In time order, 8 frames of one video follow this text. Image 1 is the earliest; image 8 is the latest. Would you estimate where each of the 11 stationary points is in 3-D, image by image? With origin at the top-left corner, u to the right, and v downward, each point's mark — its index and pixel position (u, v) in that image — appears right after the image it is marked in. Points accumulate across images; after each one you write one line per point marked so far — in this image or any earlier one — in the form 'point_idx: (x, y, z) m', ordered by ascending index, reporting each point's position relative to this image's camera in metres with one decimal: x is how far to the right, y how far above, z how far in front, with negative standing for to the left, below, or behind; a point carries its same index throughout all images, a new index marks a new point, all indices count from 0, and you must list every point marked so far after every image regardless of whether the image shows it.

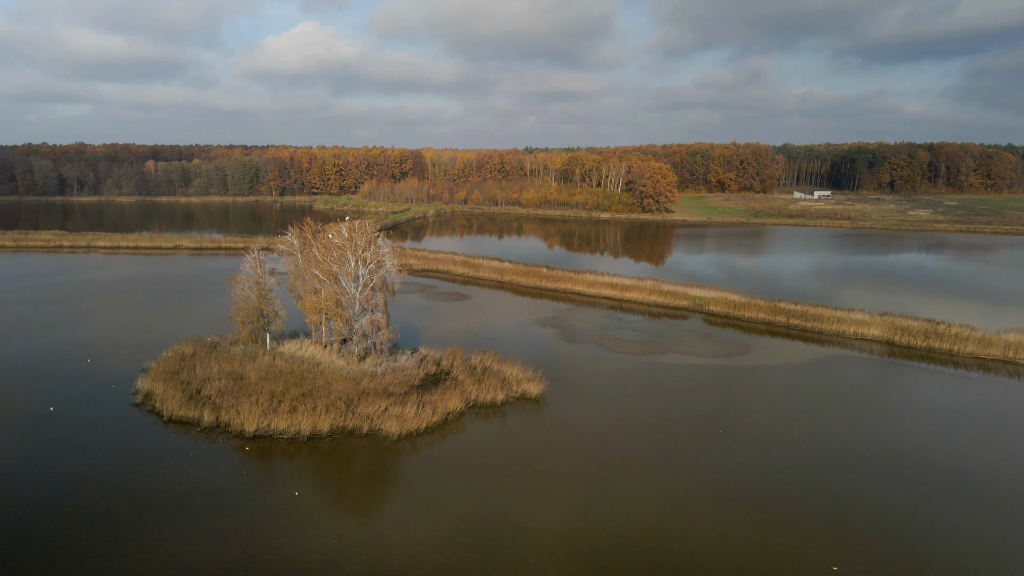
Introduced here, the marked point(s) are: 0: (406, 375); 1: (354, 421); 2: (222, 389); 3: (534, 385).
0: (-2.9, -2.4, +19.9) m
1: (-3.7, -3.1, +16.9) m
2: (-7.3, -2.6, +18.4) m
3: (+0.5, -2.6, +19.8) m
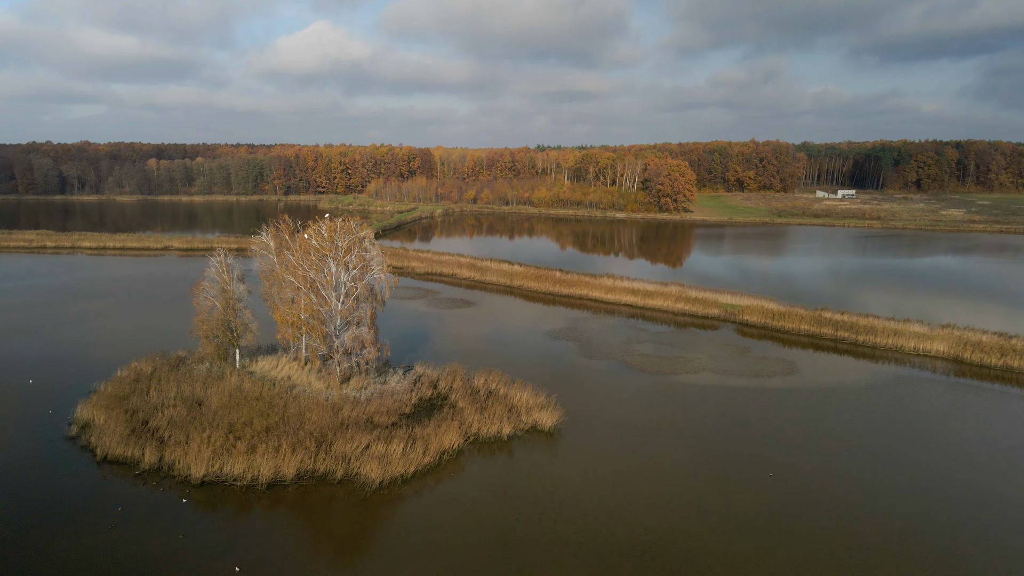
0: (-2.7, -2.6, +16.8) m
1: (-3.5, -3.3, +13.8) m
2: (-7.1, -2.8, +15.4) m
3: (+0.8, -2.8, +16.6) m
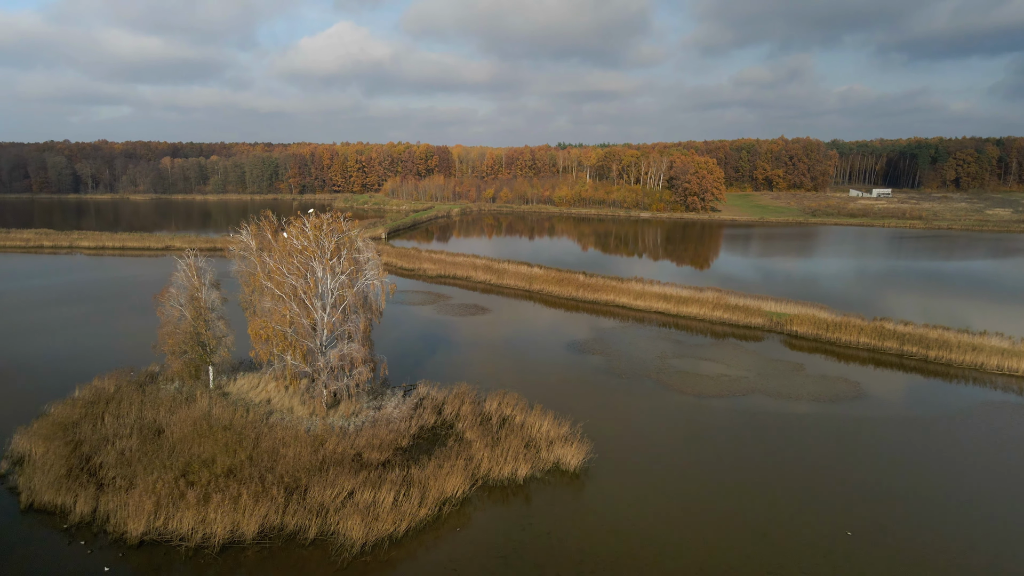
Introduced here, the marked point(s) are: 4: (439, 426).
0: (-2.4, -2.8, +14.1) m
1: (-3.2, -3.5, +11.1) m
2: (-6.8, -2.9, +12.8) m
3: (+1.1, -3.0, +13.8) m
4: (-1.5, -2.9, +15.3) m
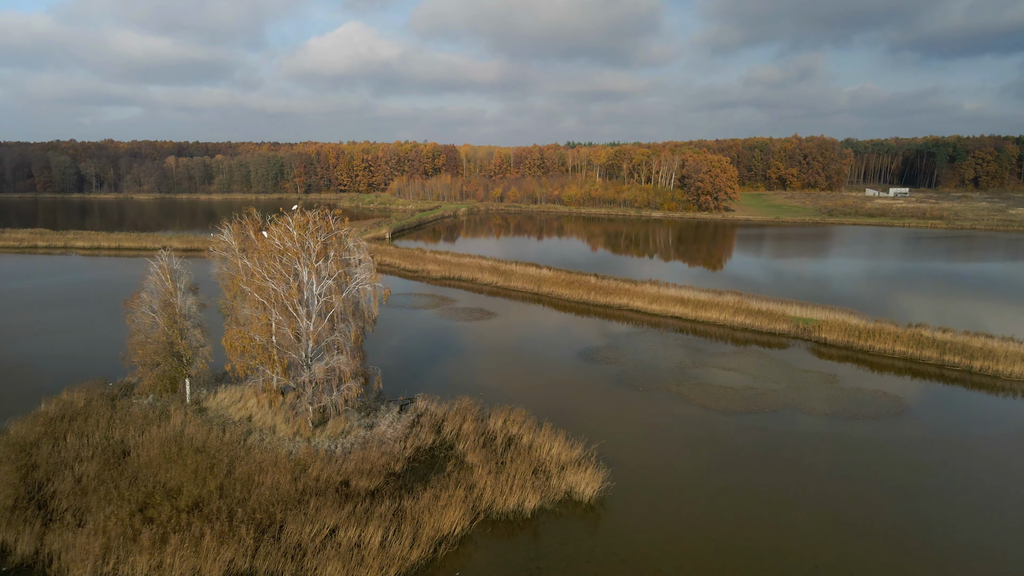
0: (-2.2, -2.9, +12.6) m
1: (-3.2, -3.6, +9.6) m
2: (-6.7, -3.0, +11.3) m
3: (+1.2, -3.1, +12.3) m
4: (-1.4, -3.0, +13.7) m
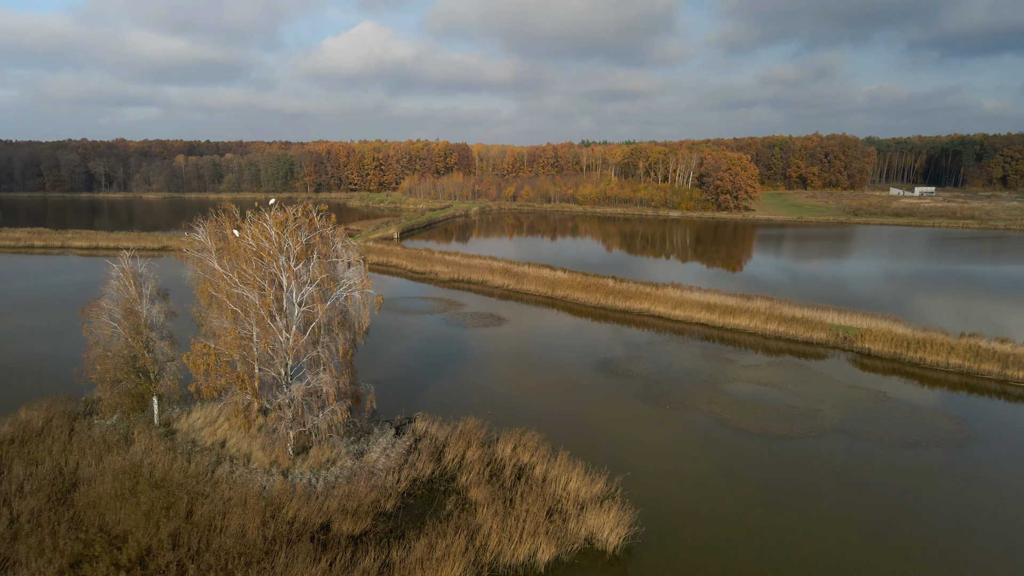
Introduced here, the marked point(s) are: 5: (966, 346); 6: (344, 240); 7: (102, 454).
0: (-2.1, -3.0, +10.8) m
1: (-3.1, -3.7, +7.8) m
2: (-6.6, -3.1, +9.6) m
3: (+1.3, -3.2, +10.4) m
4: (-1.2, -3.1, +11.9) m
5: (+11.6, -1.5, +18.7) m
6: (-2.9, +0.8, +12.6) m
7: (-6.6, -2.7, +11.8) m
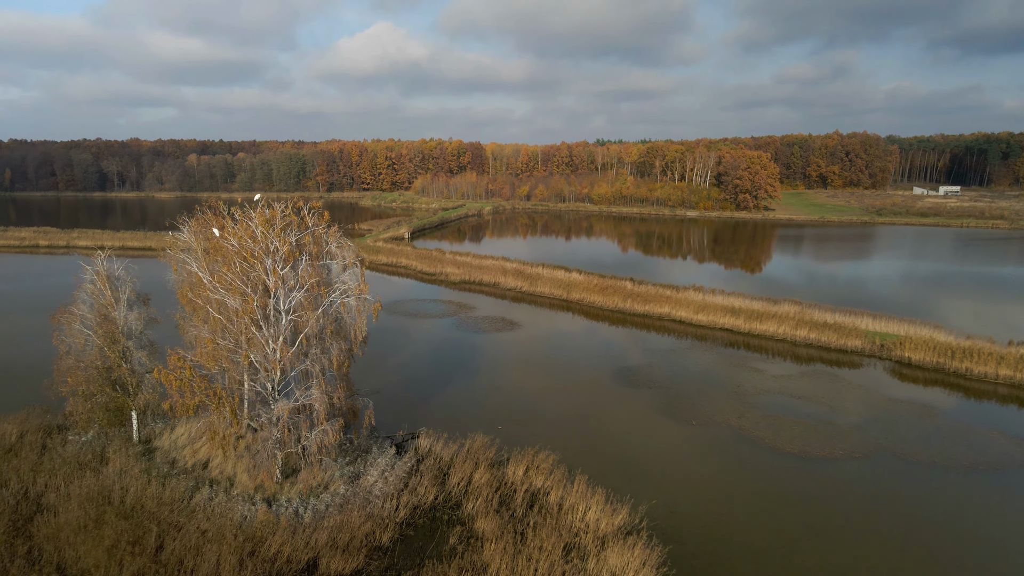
0: (-1.9, -3.1, +9.6) m
1: (-3.0, -3.8, +6.6) m
2: (-6.5, -3.2, +8.5) m
3: (+1.5, -3.3, +9.2) m
4: (-1.1, -3.2, +10.7) m
5: (+11.9, -1.6, +17.3) m
6: (-2.7, +0.8, +11.4) m
7: (-6.4, -2.7, +10.7) m
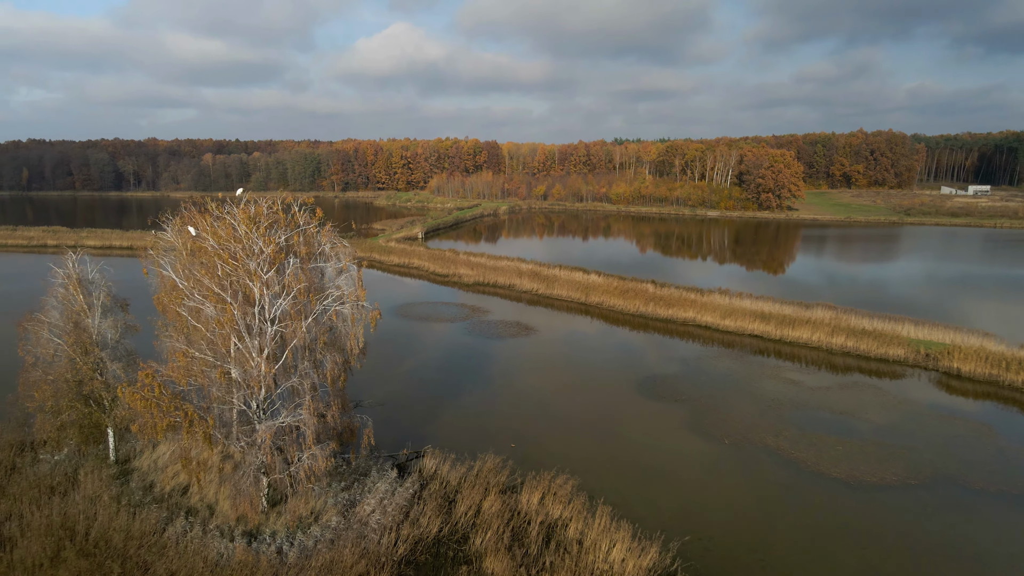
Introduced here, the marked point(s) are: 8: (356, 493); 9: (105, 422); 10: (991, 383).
0: (-1.8, -3.2, +8.4) m
1: (-2.9, -3.8, +5.5) m
2: (-6.3, -3.3, +7.5) m
3: (+1.6, -3.4, +7.9) m
4: (-0.9, -3.3, +9.6) m
5: (+12.2, -1.7, +15.8) m
6: (-2.5, +0.7, +10.3) m
7: (-6.3, -2.8, +9.6) m
8: (-2.1, -2.8, +10.1) m
9: (-5.9, -1.9, +10.5) m
10: (+10.9, -2.1, +16.7) m
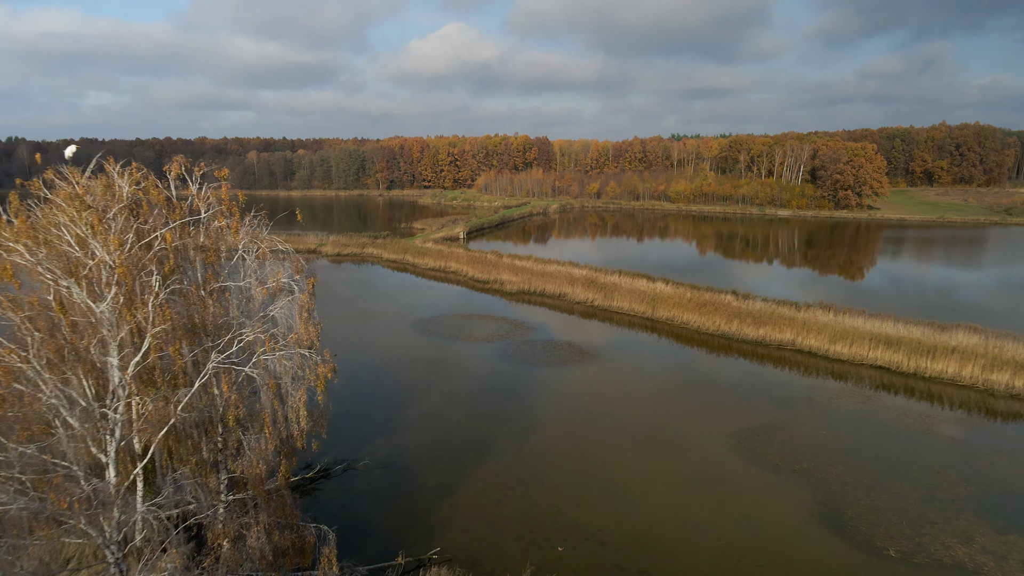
0: (-1.5, -3.4, +4.3) m
1: (-2.8, -4.1, +1.4) m
2: (-6.1, -3.5, +3.6) m
3: (+1.9, -3.7, +3.5) m
4: (-0.5, -3.5, +5.3) m
5: (+13.0, -2.1, +10.7) m
6: (-2.0, +0.4, +6.2) m
7: (-5.9, -3.0, +5.8) m
8: (-1.7, -3.1, +6.0) m
9: (-5.4, -2.1, +6.6) m
10: (+11.8, -2.5, +11.6) m
